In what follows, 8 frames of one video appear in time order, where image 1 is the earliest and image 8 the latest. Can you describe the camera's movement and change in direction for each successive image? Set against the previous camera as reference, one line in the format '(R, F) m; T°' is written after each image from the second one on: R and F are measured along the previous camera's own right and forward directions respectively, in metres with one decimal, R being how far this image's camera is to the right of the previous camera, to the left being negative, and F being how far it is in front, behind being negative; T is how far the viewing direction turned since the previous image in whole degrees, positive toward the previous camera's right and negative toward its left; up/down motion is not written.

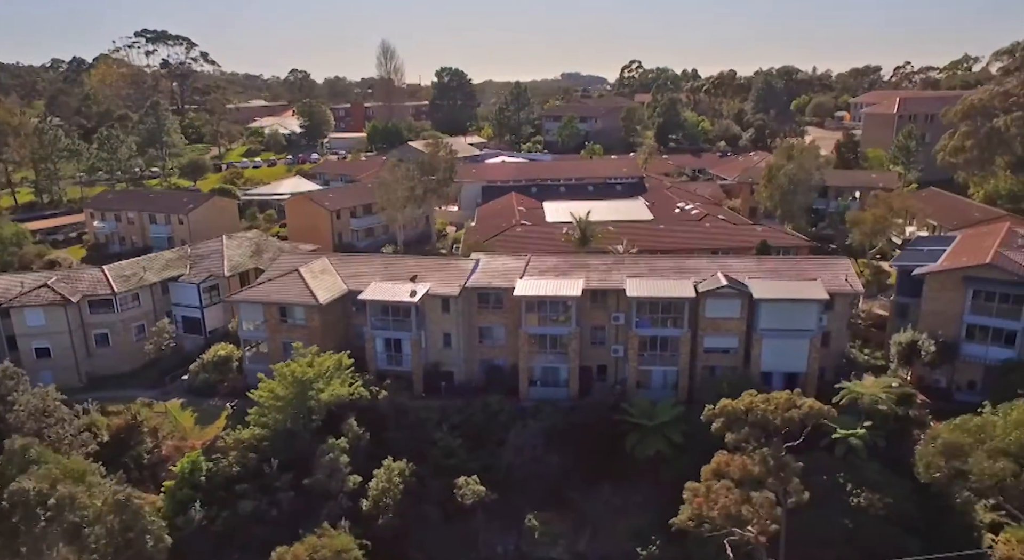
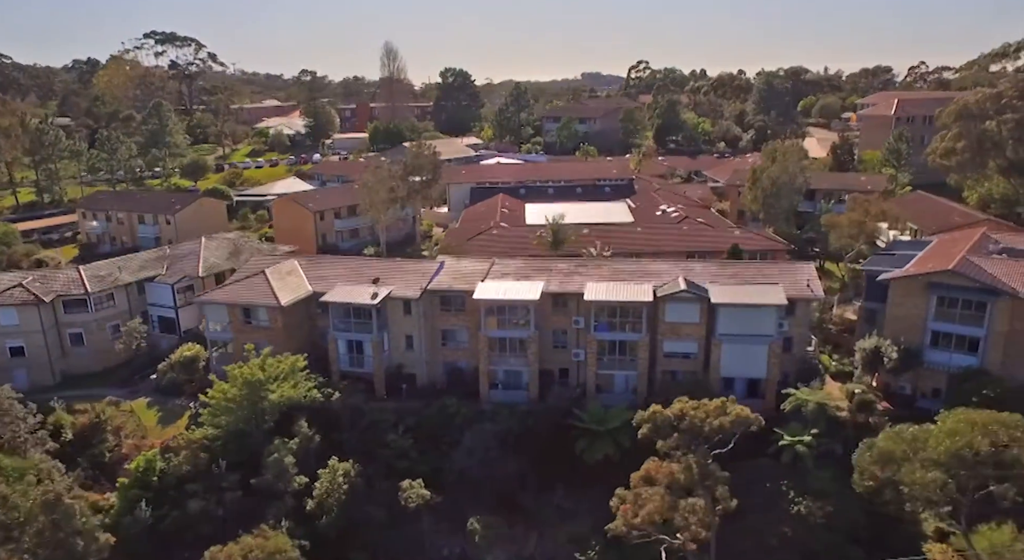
(+2.6, 0.0) m; -1°
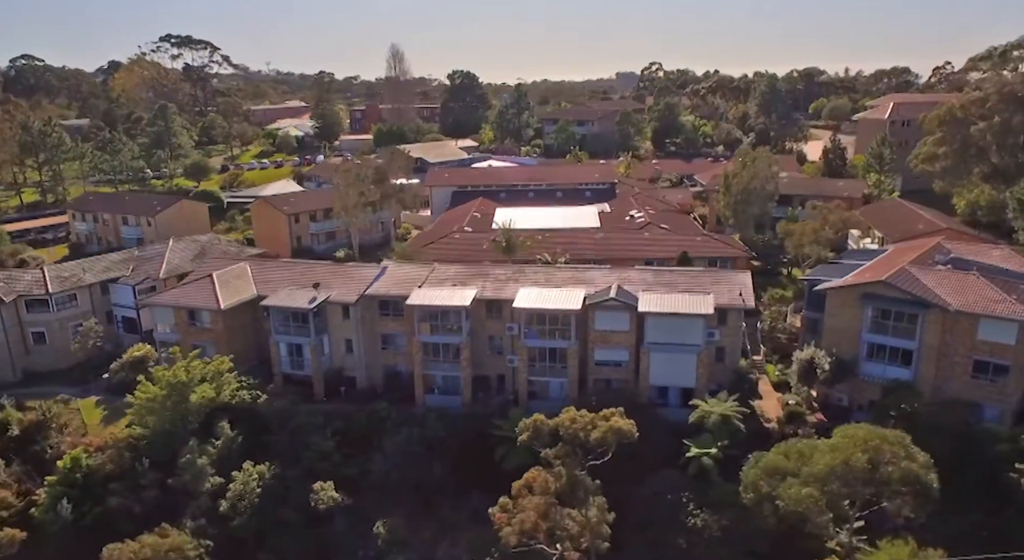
(+4.3, -0.1) m; -2°
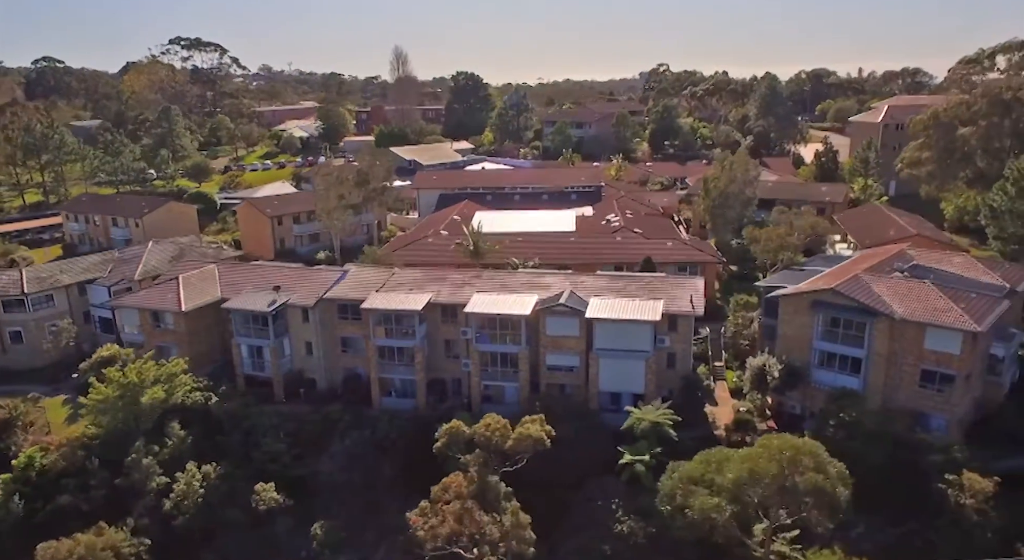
(+3.0, -0.2) m; -2°
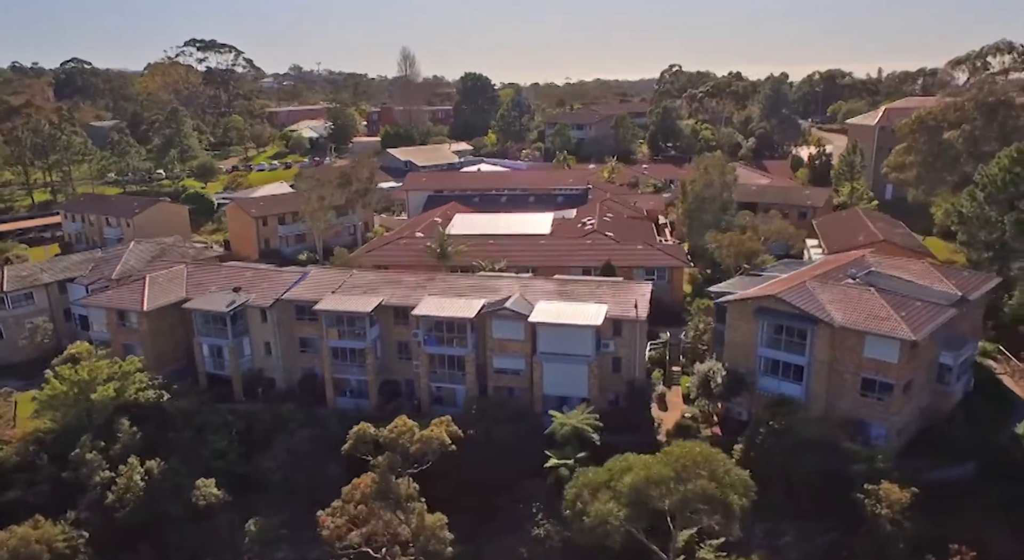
(+3.5, -0.2) m; -2°
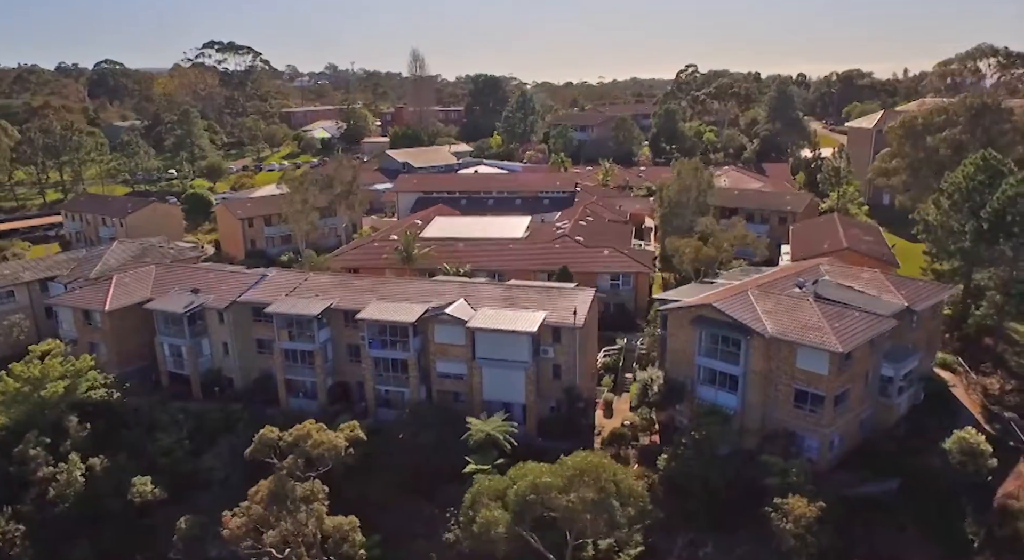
(+3.9, -0.1) m; -2°
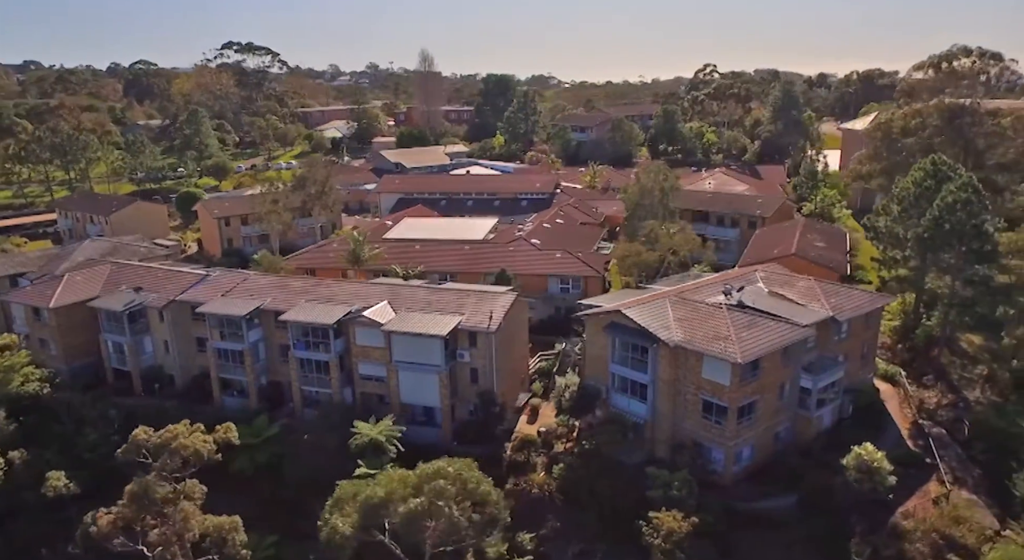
(+5.2, +0.3) m; -3°
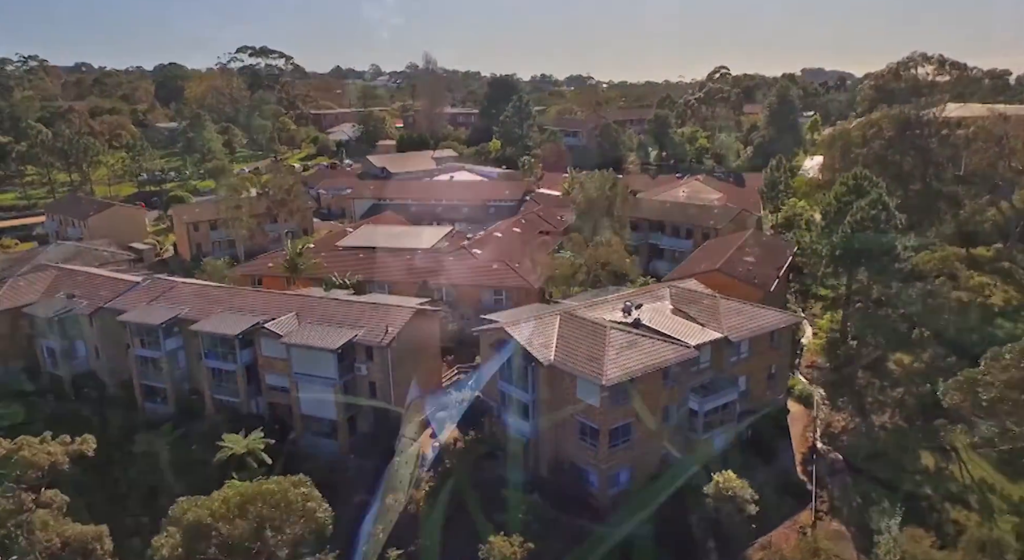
(+6.0, +0.3) m; -3°
